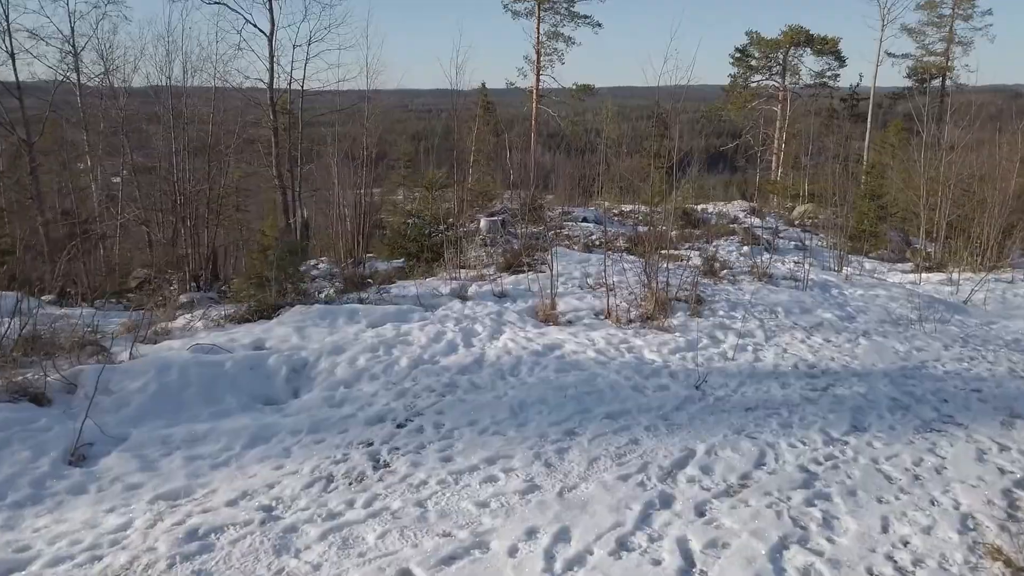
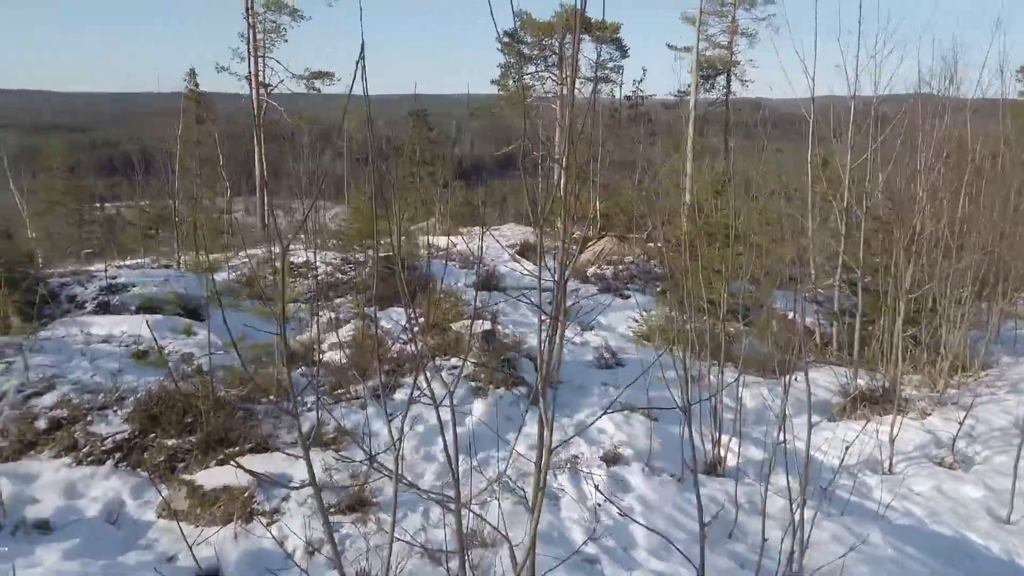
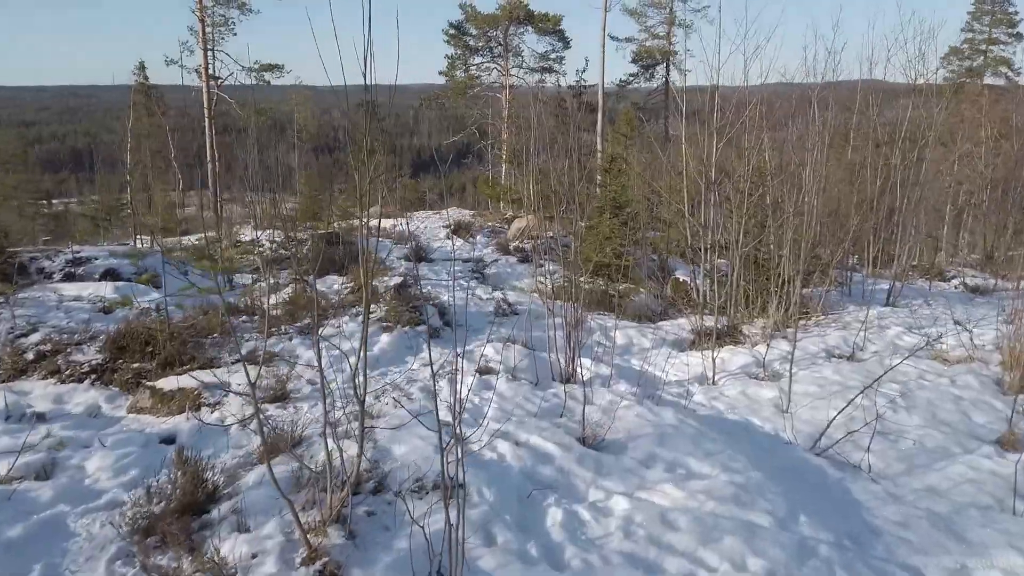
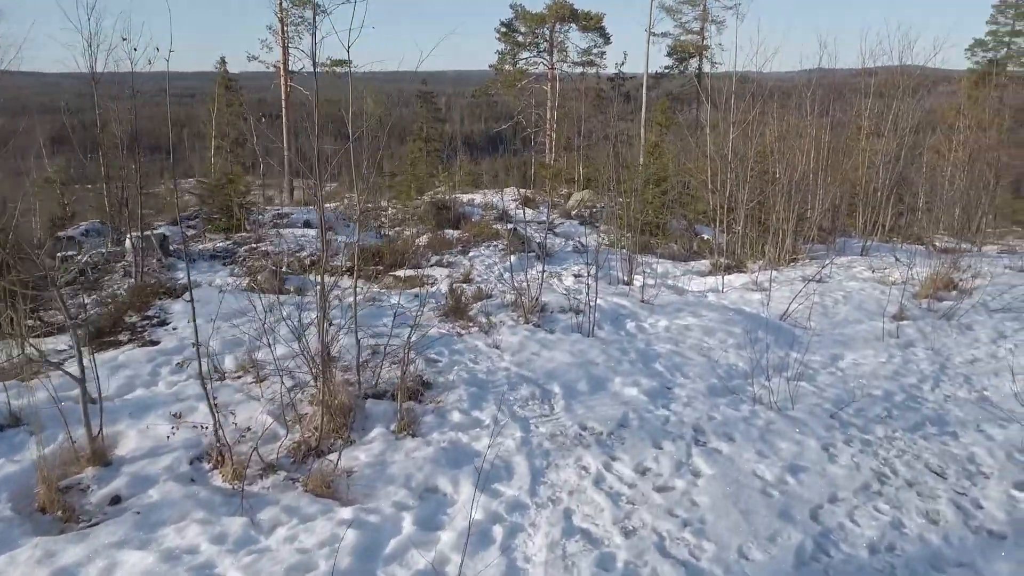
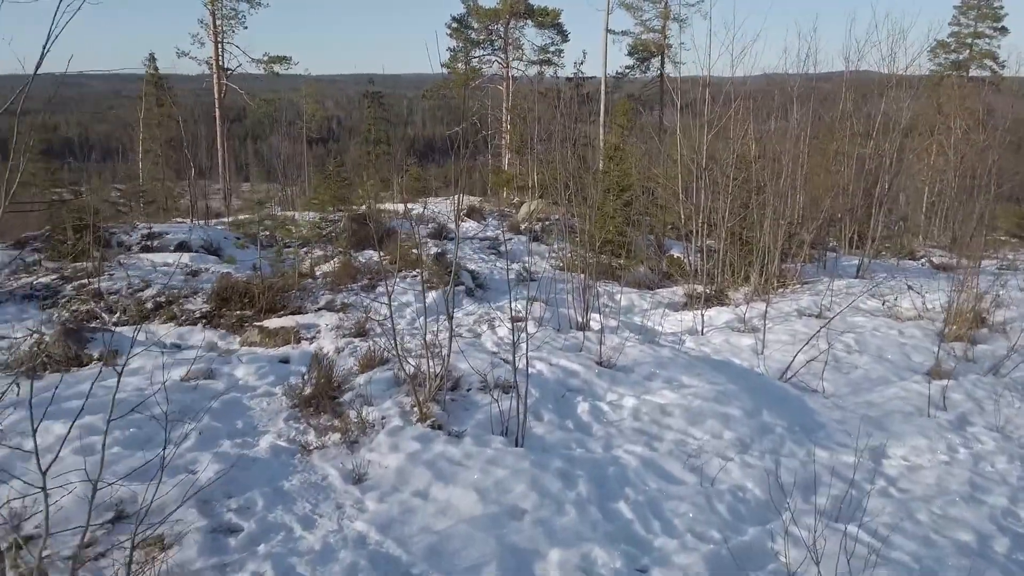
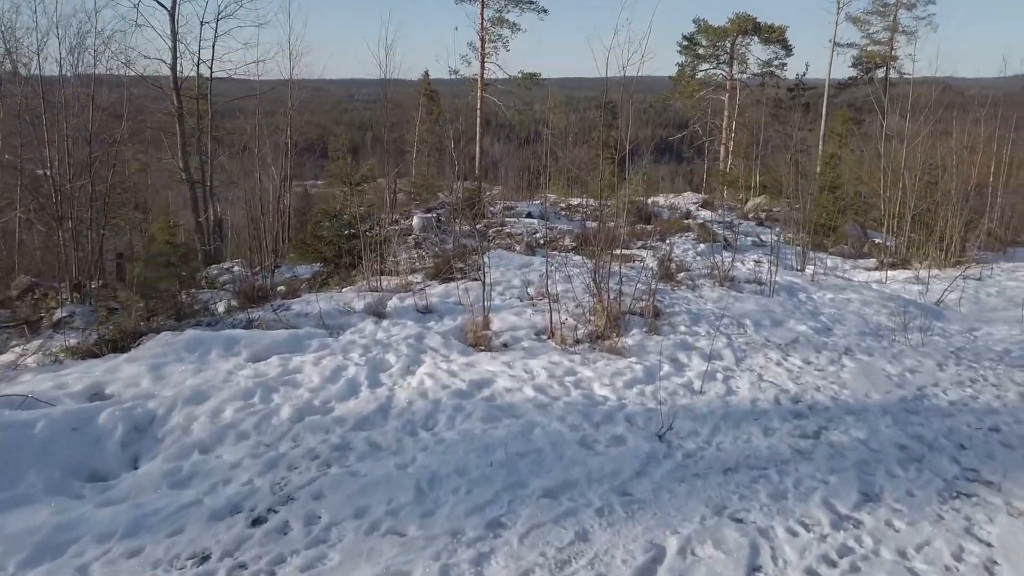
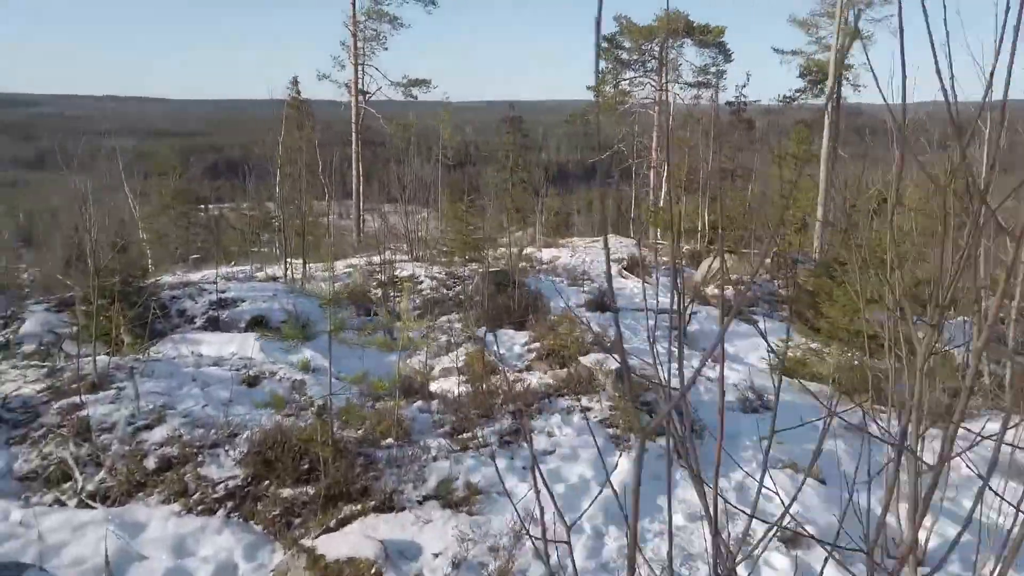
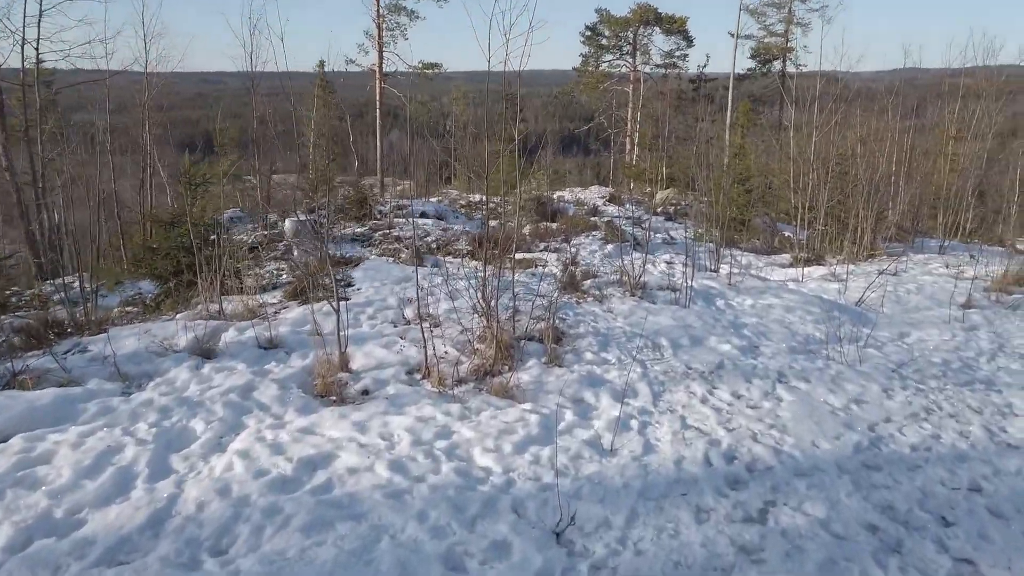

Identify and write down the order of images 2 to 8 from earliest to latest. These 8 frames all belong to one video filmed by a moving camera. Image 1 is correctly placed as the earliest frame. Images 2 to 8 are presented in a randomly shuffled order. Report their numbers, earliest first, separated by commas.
6, 8, 4, 5, 3, 2, 7
